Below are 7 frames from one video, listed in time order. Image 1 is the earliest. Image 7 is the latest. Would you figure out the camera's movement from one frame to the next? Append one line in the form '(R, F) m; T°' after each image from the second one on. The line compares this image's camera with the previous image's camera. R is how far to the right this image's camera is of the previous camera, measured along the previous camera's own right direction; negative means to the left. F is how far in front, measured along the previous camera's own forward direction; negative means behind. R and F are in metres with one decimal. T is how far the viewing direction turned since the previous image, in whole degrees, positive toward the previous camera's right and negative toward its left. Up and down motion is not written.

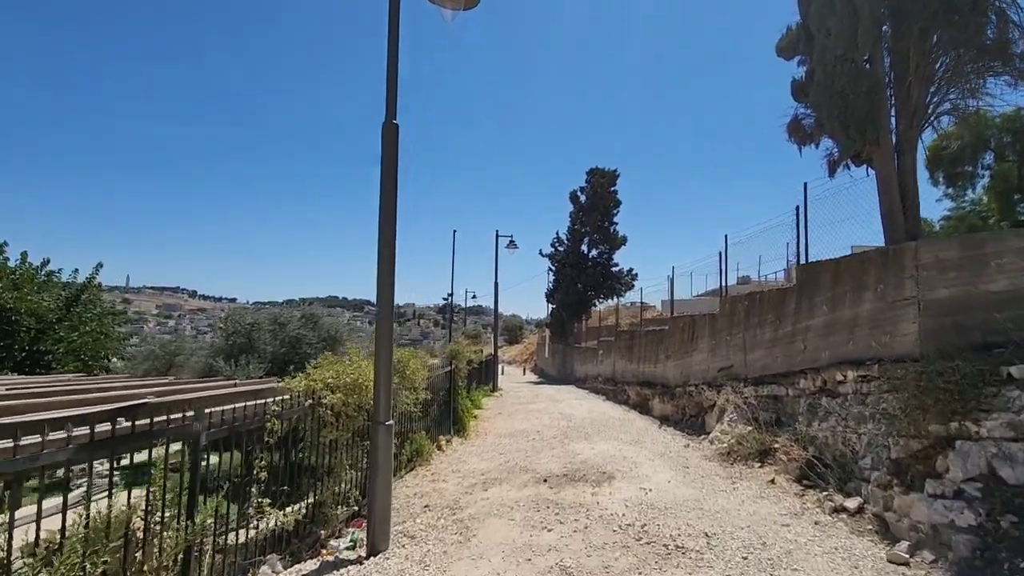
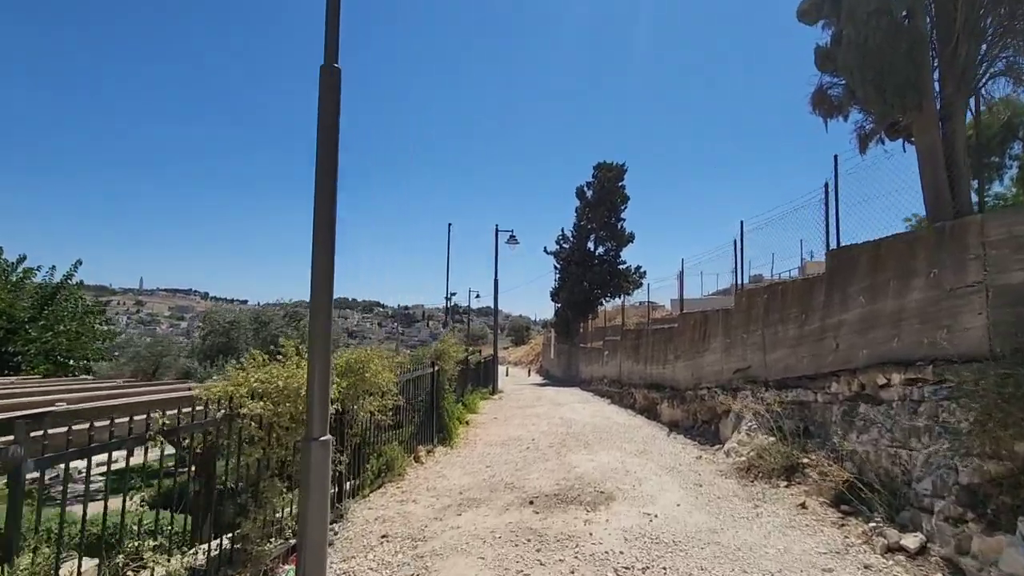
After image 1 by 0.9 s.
(+0.4, +1.3) m; -1°
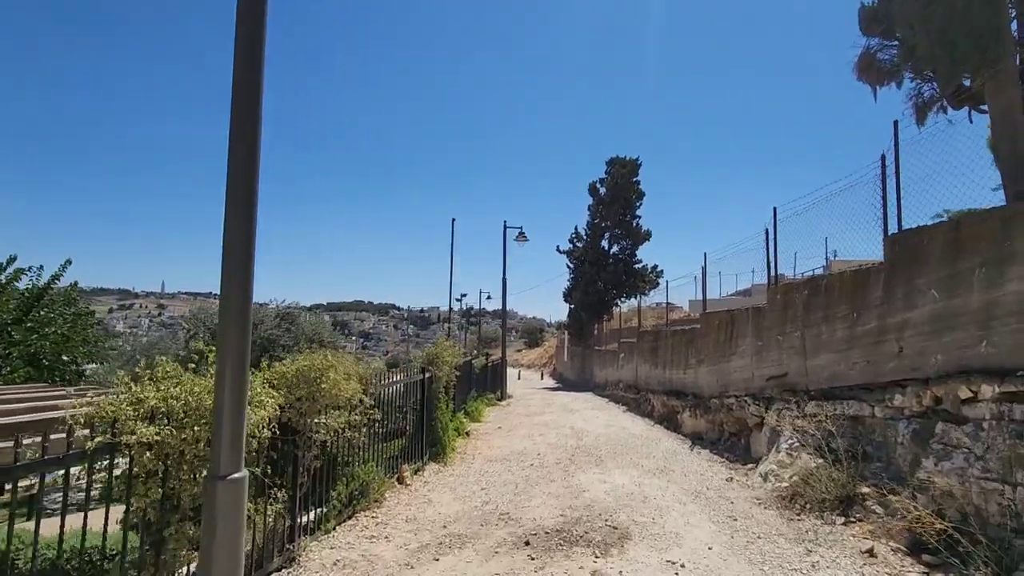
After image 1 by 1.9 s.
(+0.3, +1.4) m; -2°
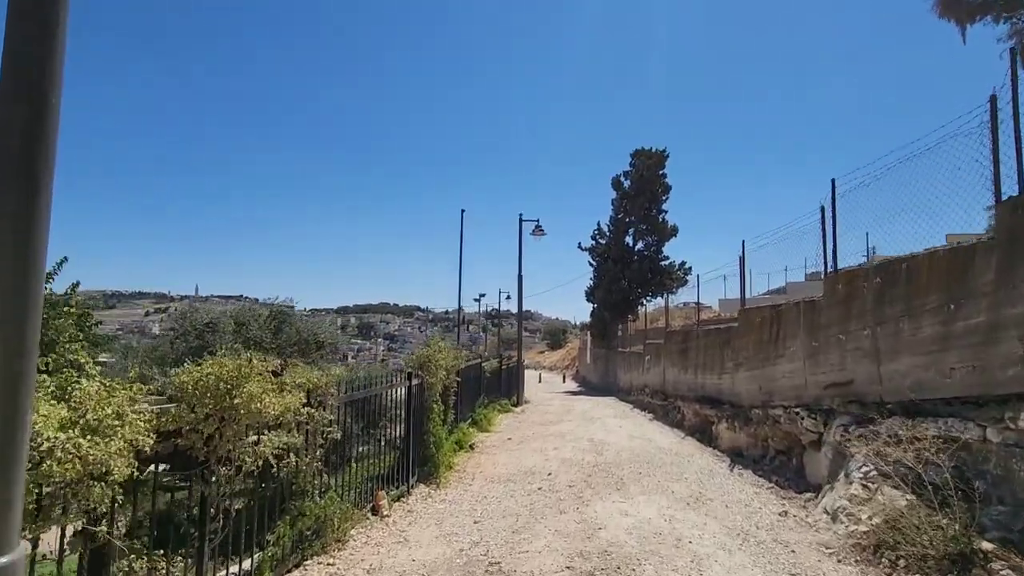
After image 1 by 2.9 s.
(+0.4, +1.6) m; -3°
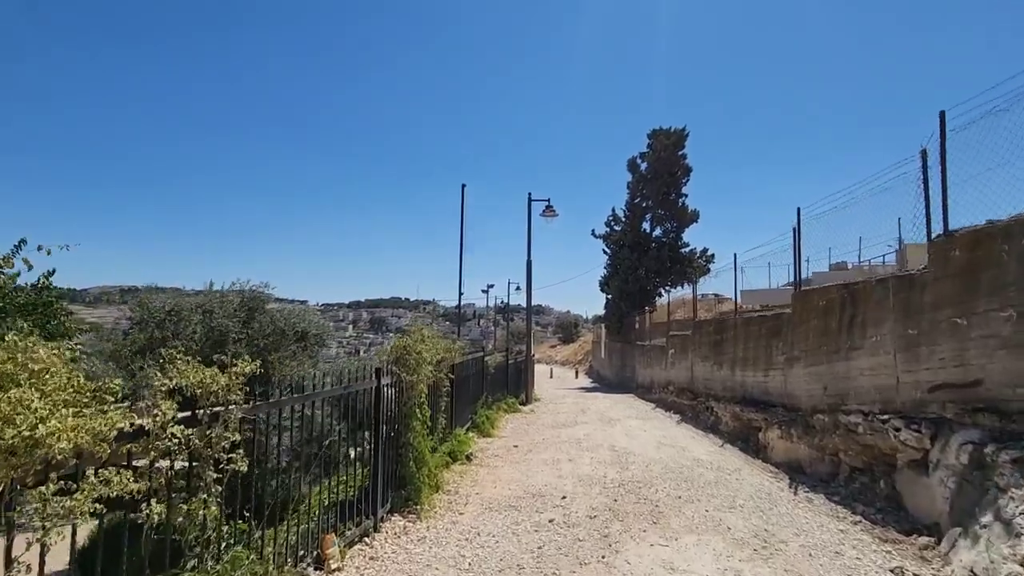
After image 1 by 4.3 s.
(+0.1, +2.1) m; -1°
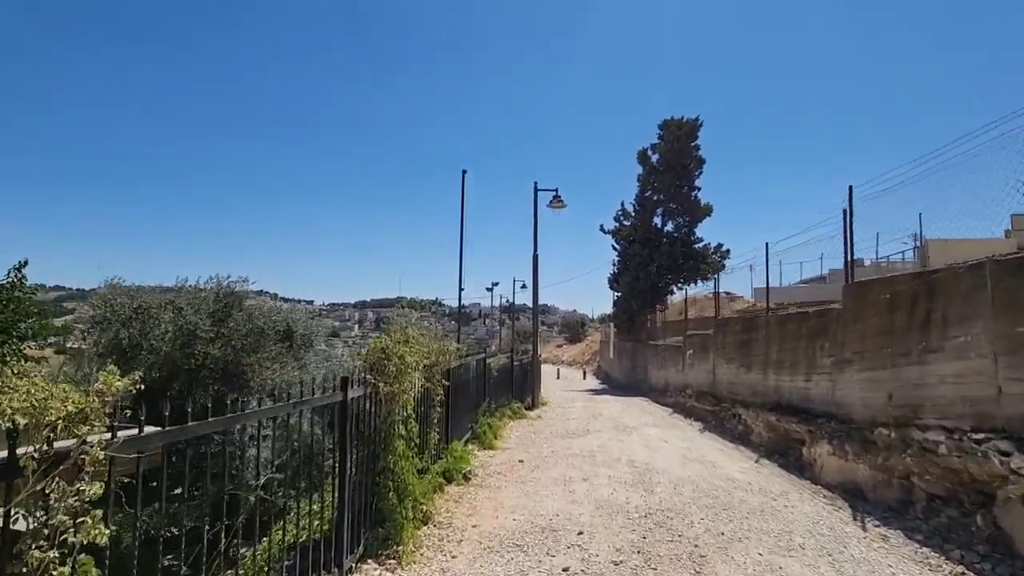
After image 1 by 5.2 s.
(0.0, +1.4) m; -1°
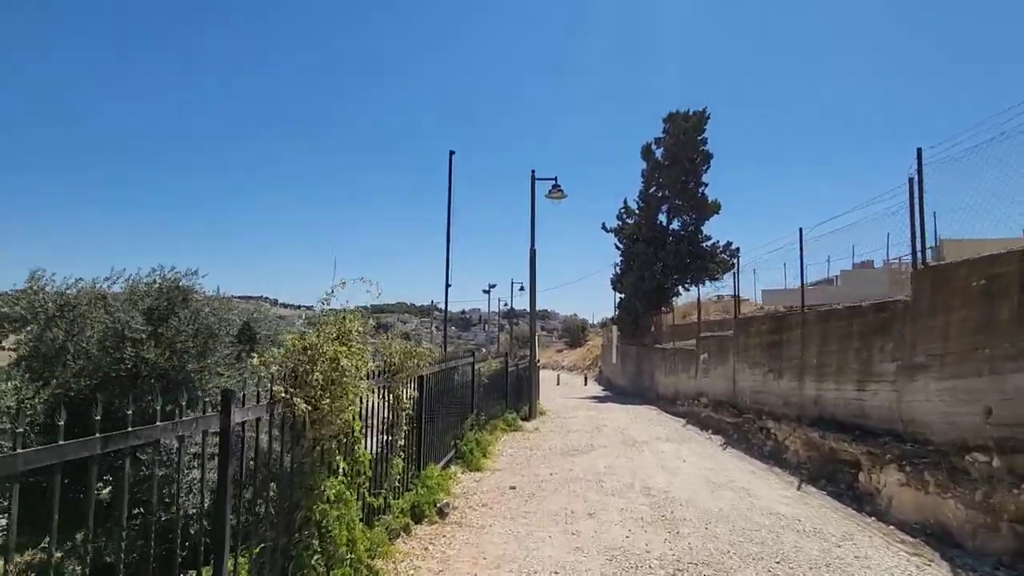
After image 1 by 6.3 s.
(+0.2, +1.8) m; 0°
